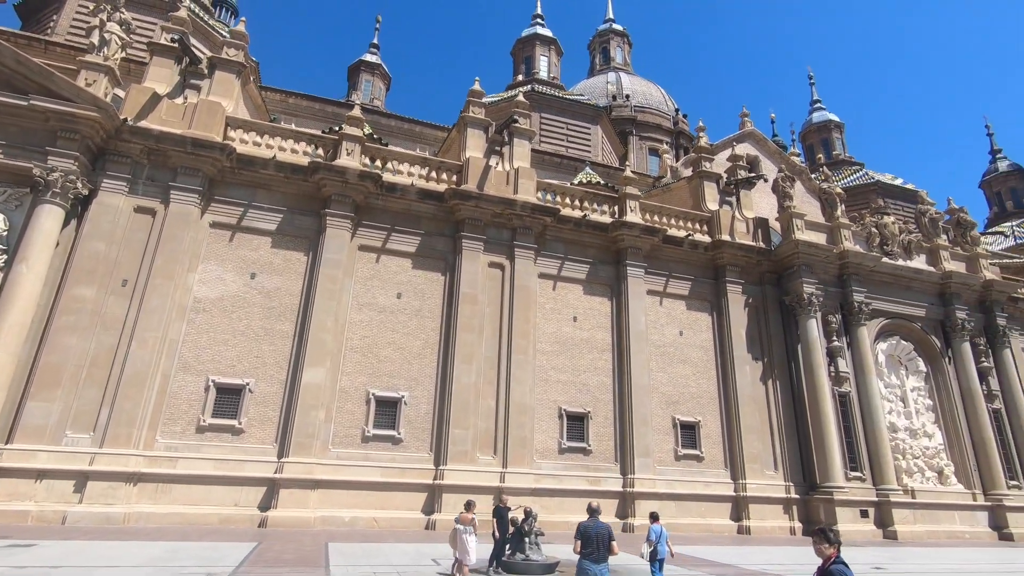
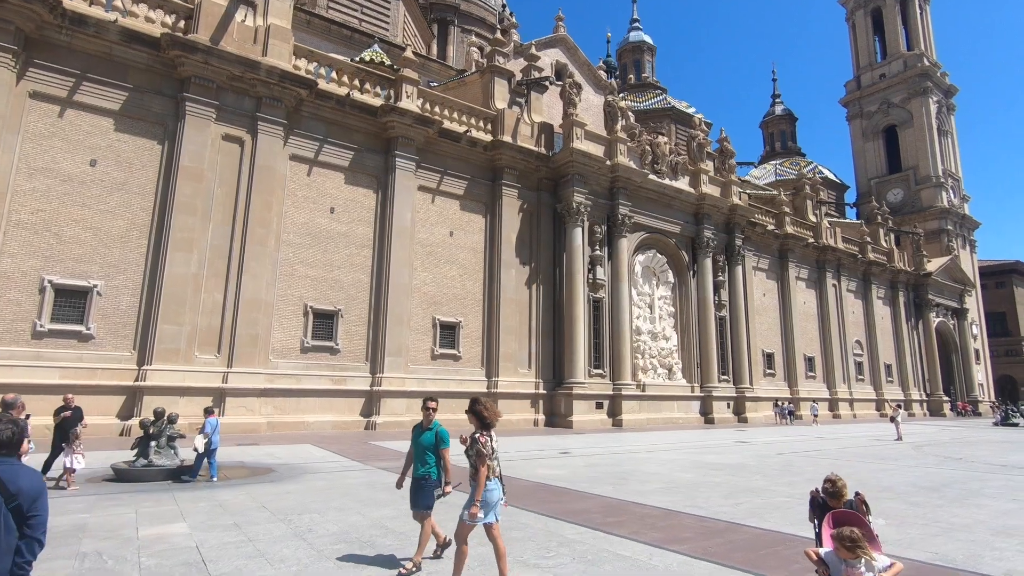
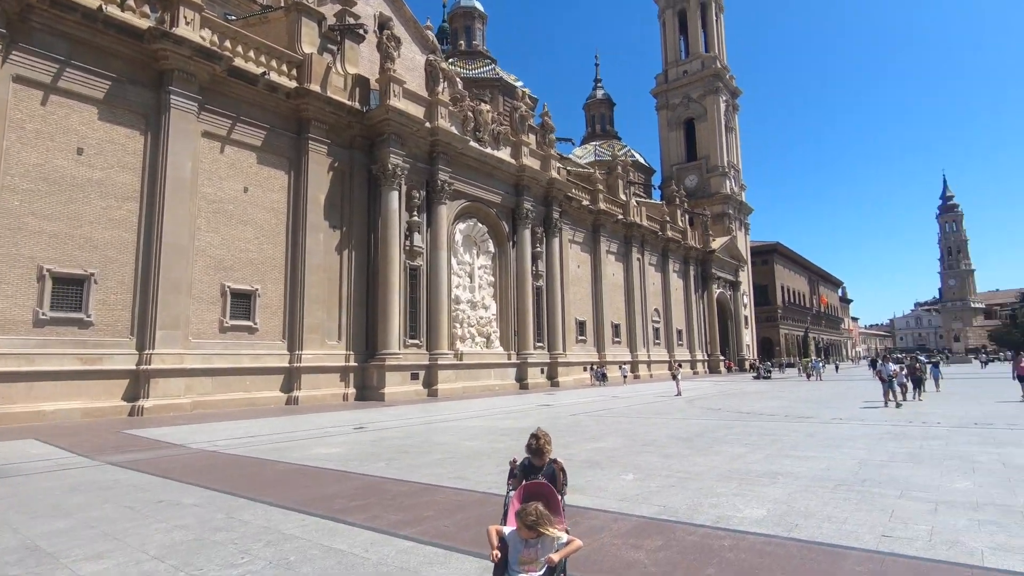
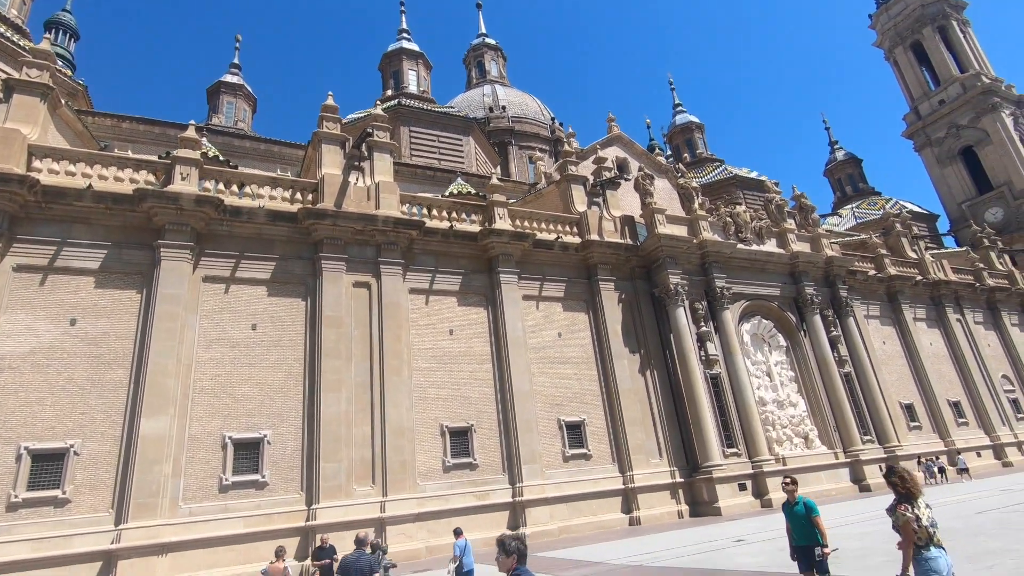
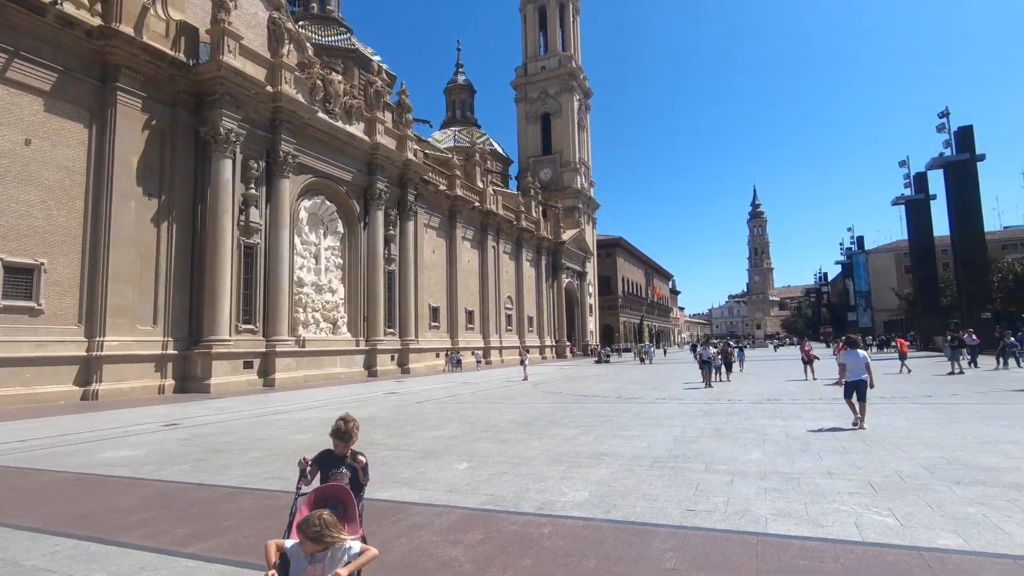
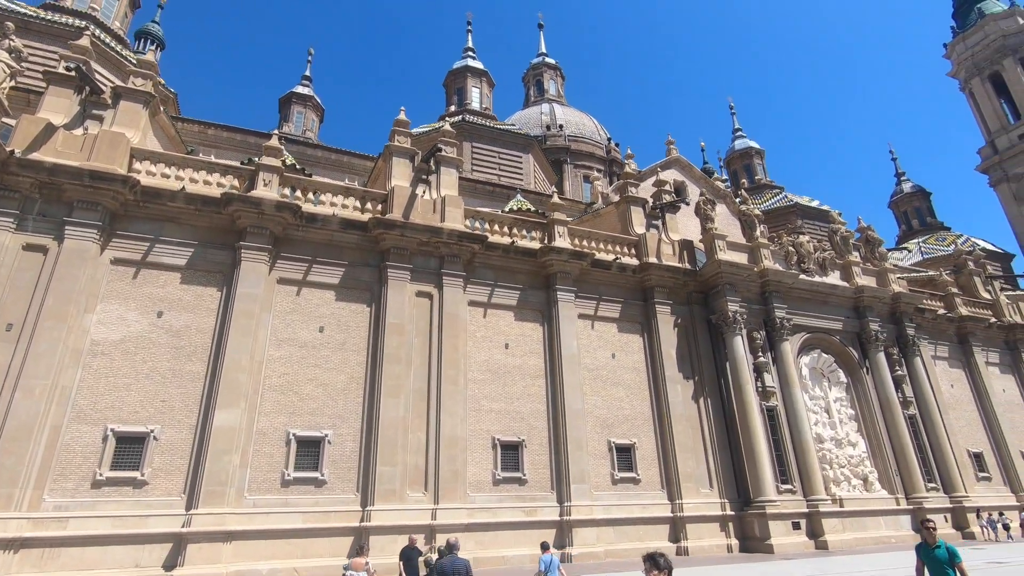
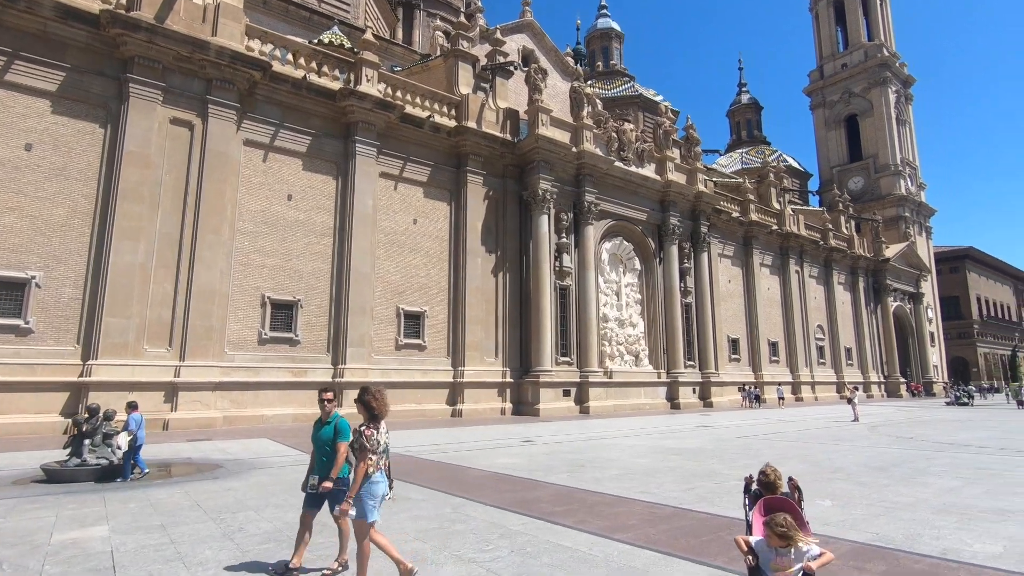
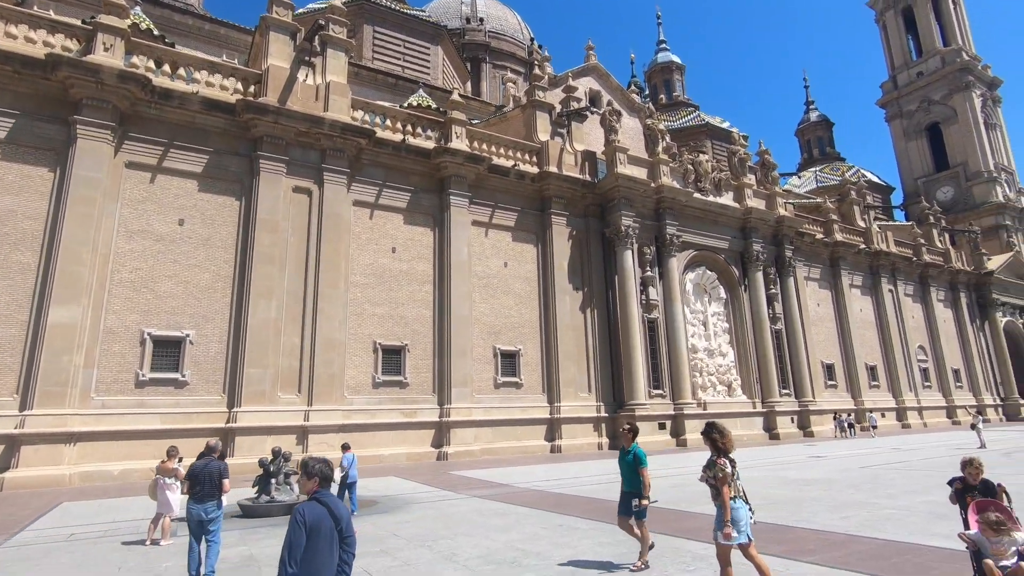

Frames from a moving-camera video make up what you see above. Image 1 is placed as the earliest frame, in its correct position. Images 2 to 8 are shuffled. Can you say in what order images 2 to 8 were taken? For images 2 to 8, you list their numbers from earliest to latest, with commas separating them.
6, 4, 8, 2, 7, 3, 5
